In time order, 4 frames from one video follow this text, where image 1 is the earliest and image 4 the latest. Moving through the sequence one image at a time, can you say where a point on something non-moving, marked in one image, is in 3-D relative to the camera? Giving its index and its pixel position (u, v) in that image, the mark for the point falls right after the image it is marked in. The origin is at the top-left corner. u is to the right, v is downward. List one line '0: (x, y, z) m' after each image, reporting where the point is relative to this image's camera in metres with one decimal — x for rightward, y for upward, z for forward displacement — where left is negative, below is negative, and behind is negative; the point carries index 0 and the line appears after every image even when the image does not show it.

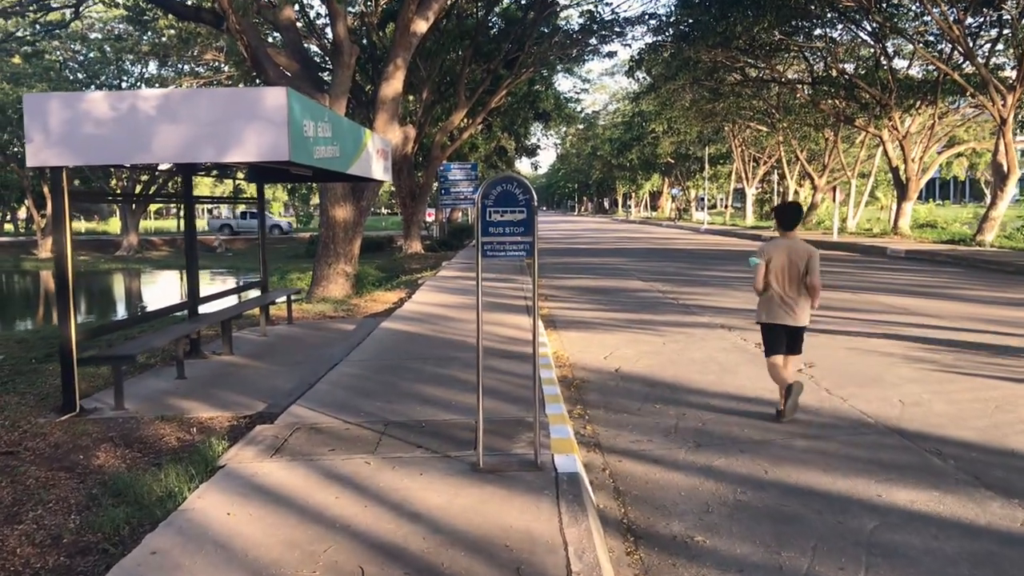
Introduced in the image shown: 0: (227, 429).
0: (-1.9, -0.9, +6.3) m
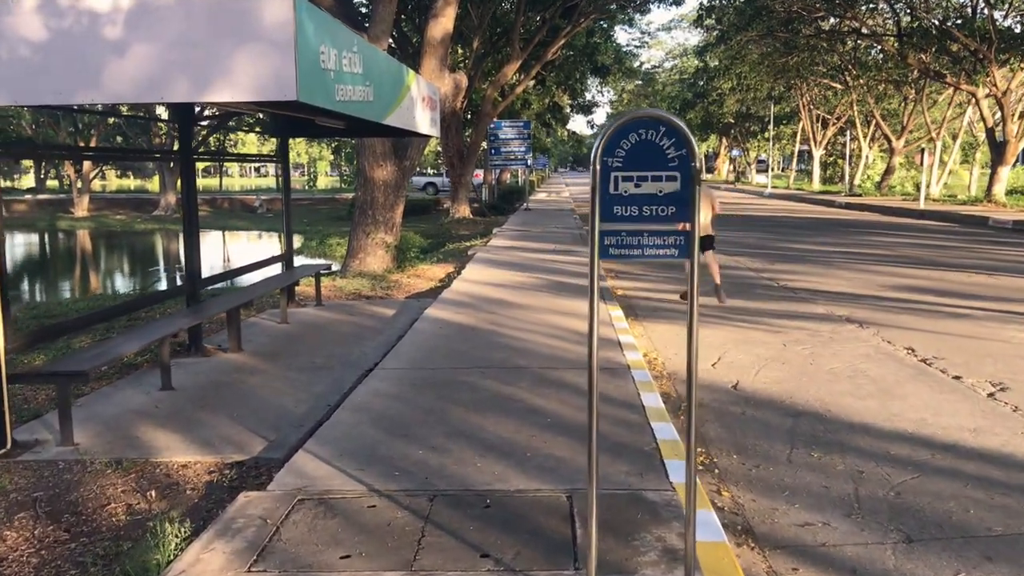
0: (-1.4, -0.9, +4.4) m
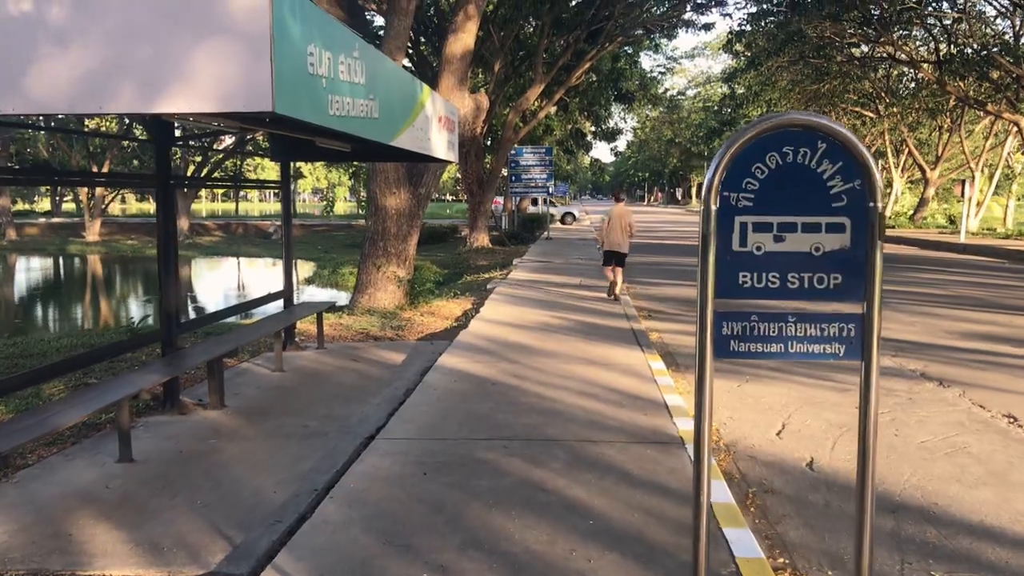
0: (-1.3, -1.1, +3.3) m
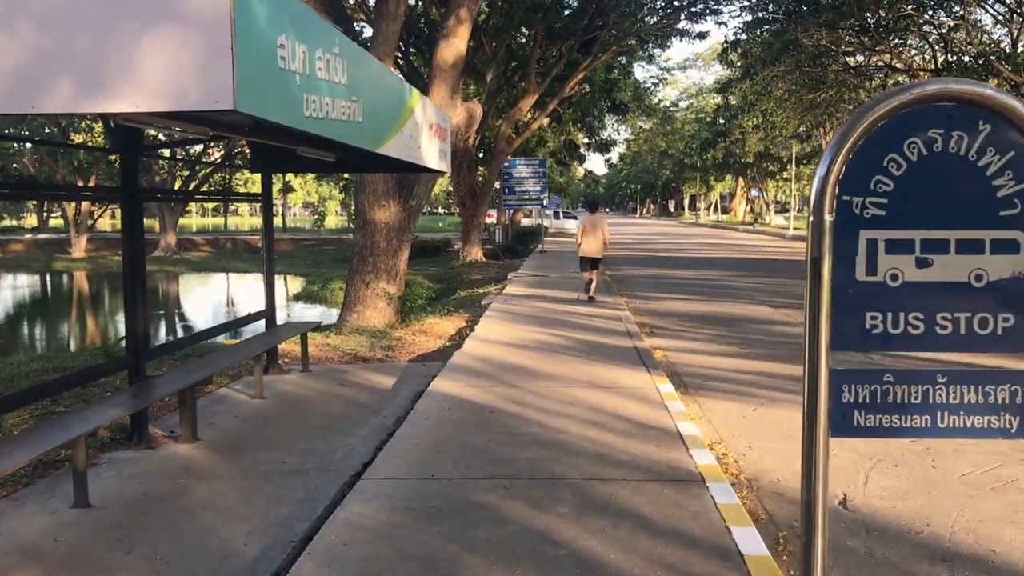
0: (-1.3, -1.2, +2.7) m
